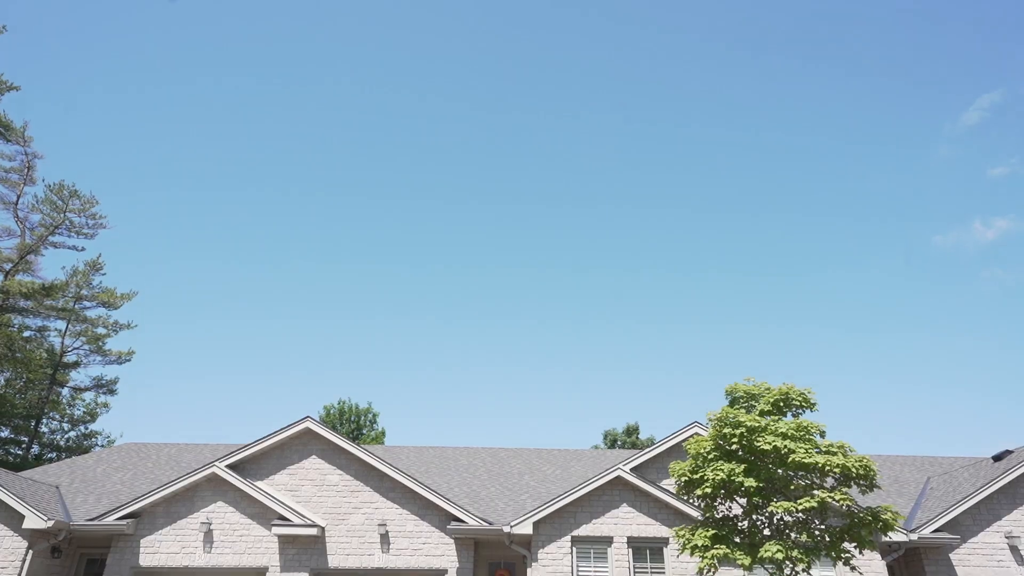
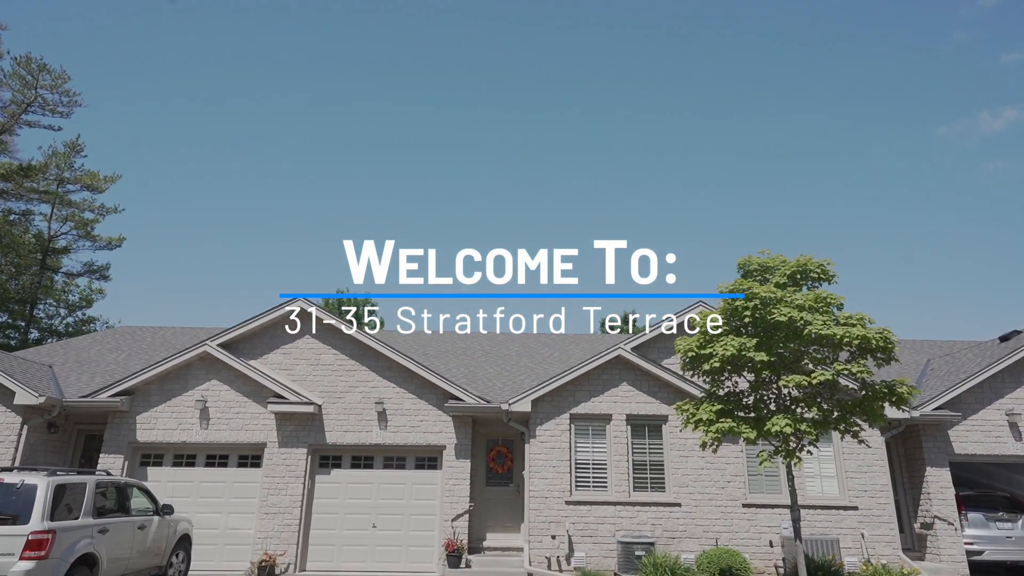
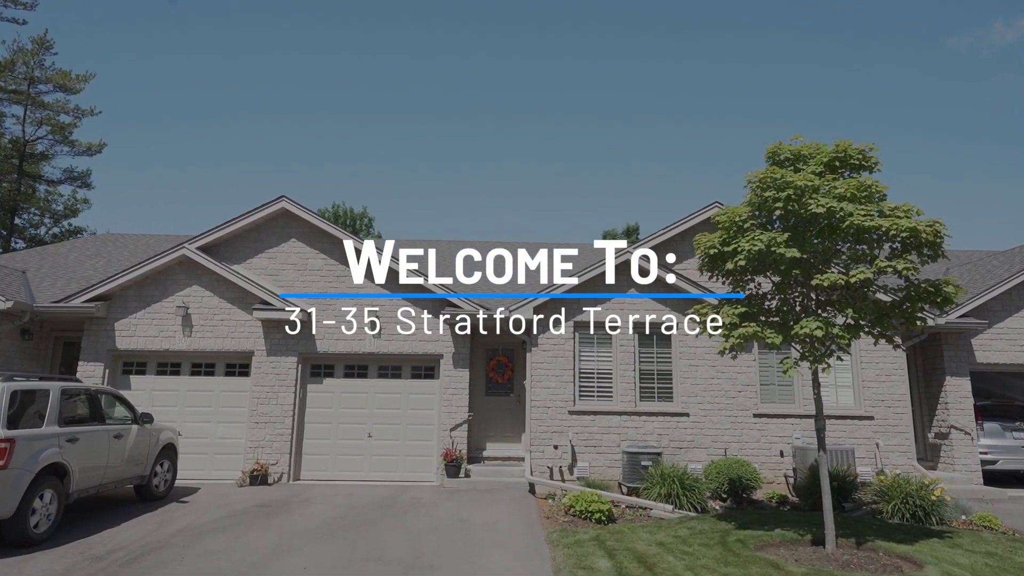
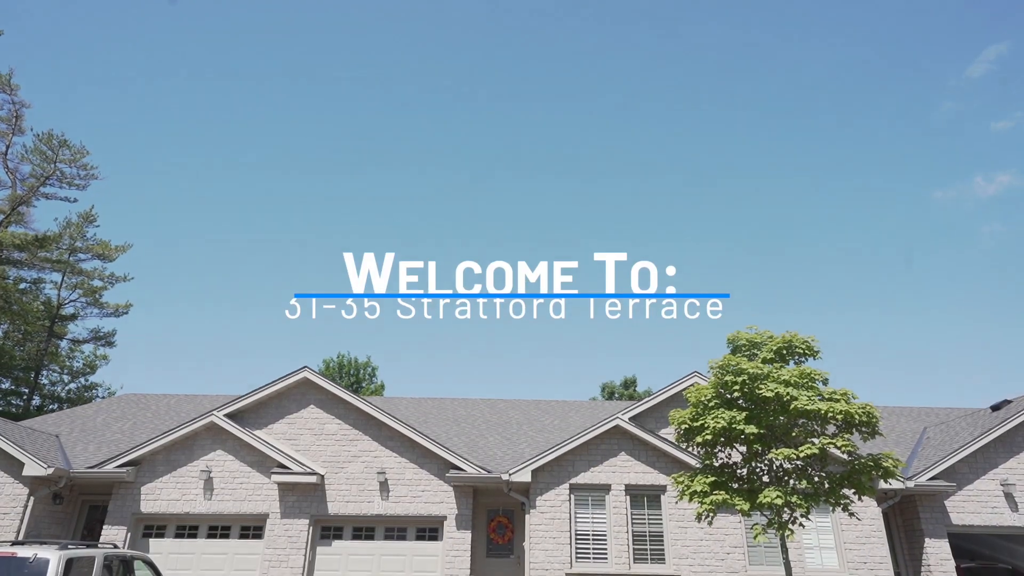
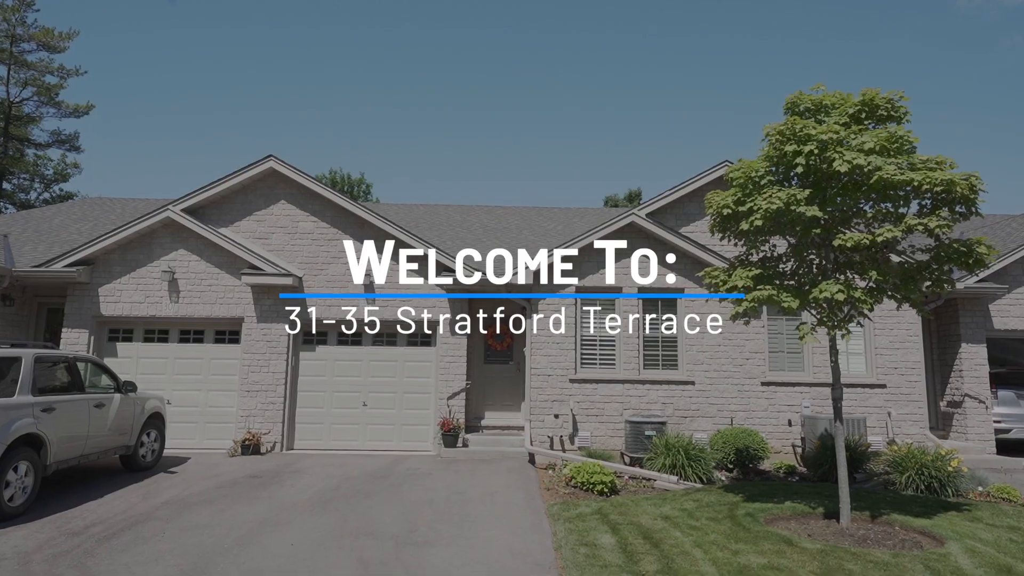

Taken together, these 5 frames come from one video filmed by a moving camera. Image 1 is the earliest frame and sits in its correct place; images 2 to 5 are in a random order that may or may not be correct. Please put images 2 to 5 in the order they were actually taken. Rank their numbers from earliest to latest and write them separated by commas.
4, 2, 3, 5
